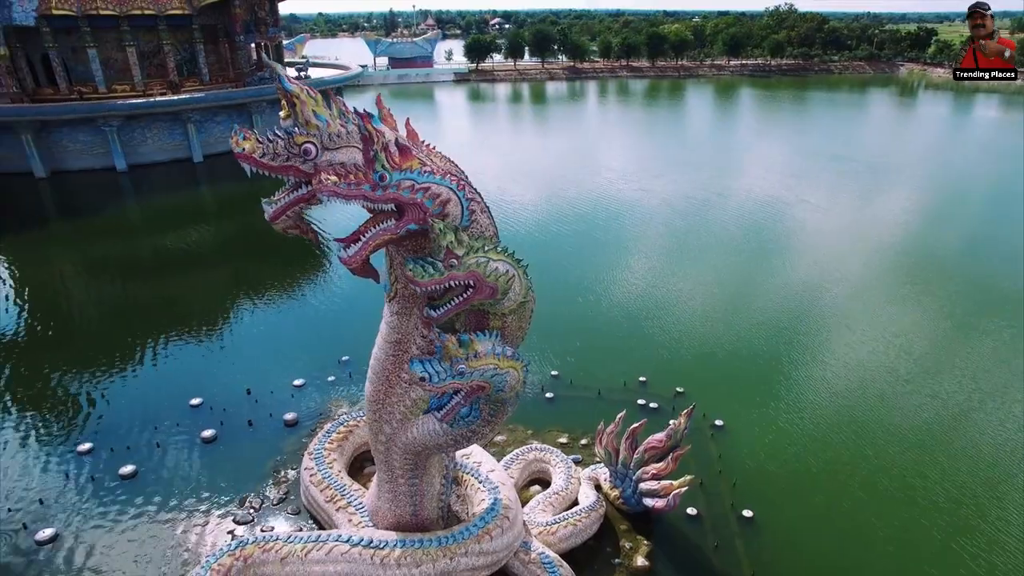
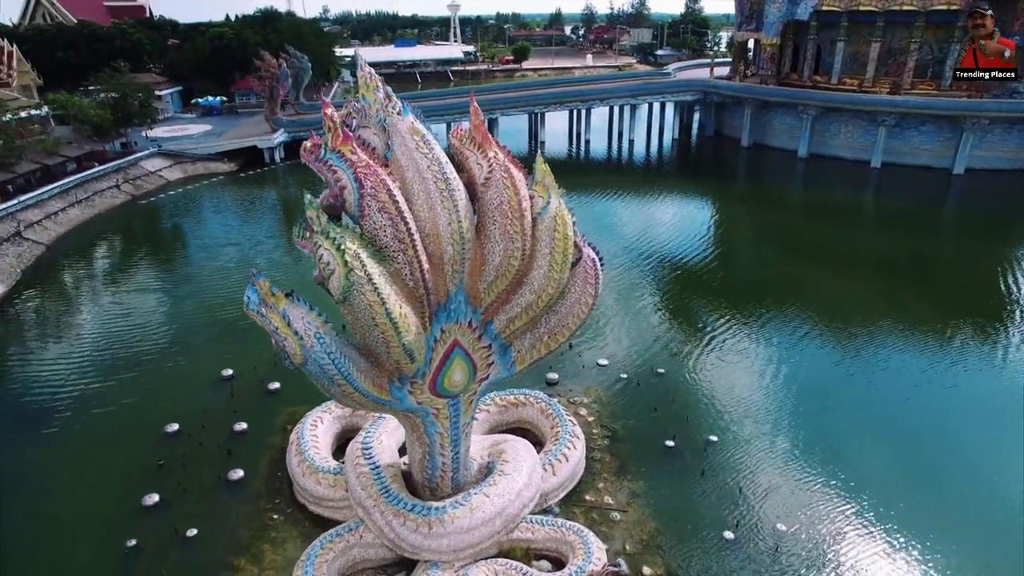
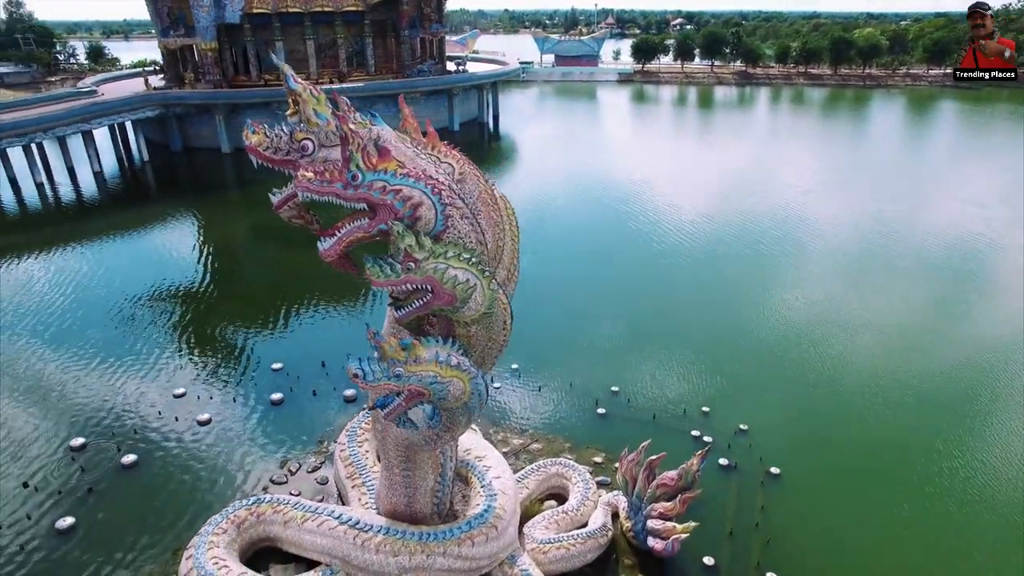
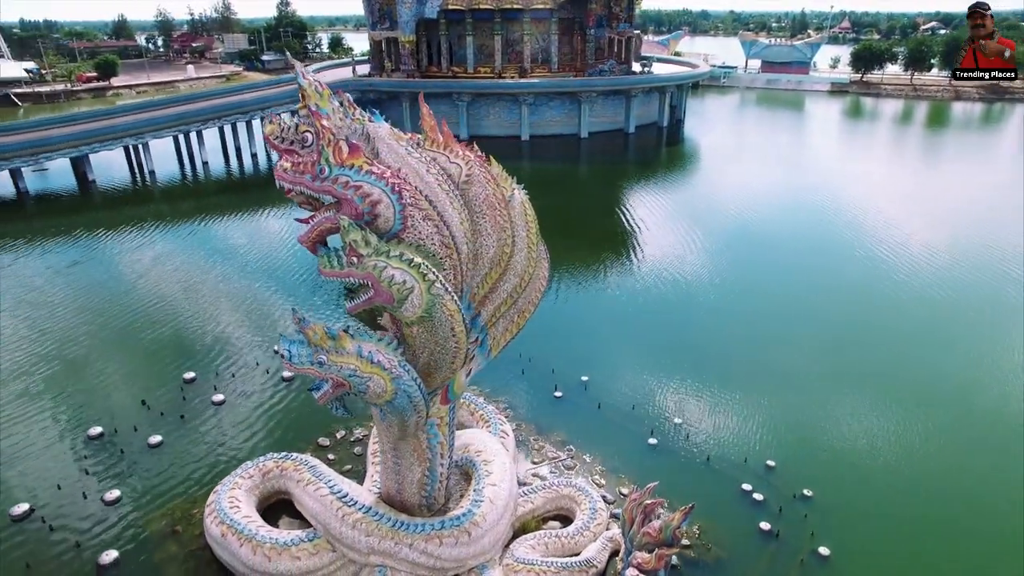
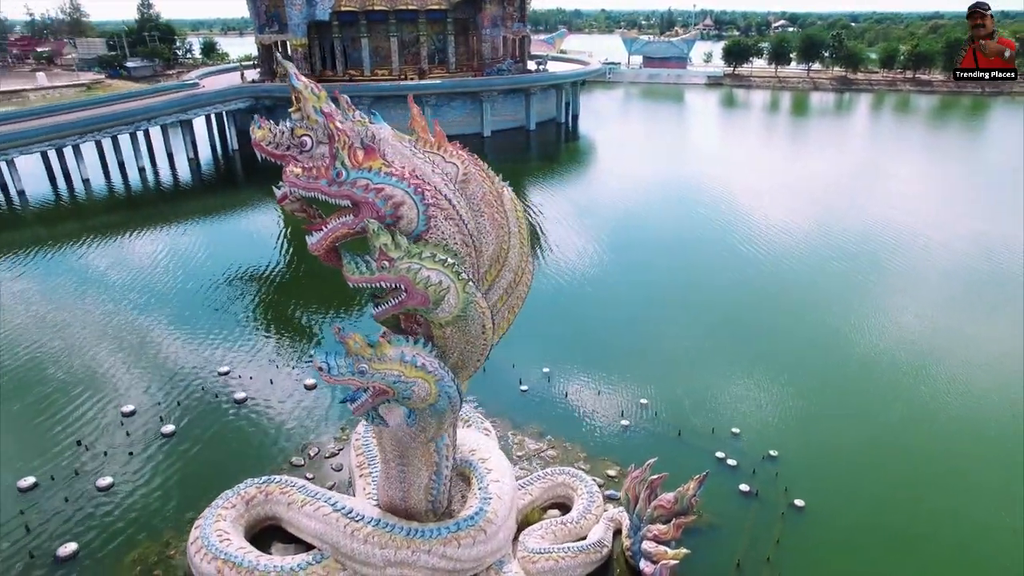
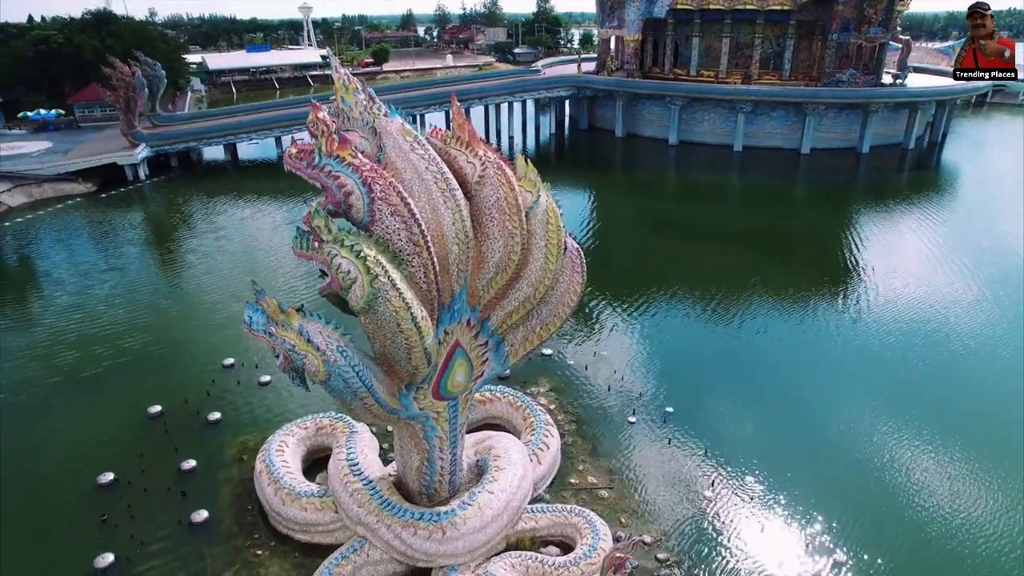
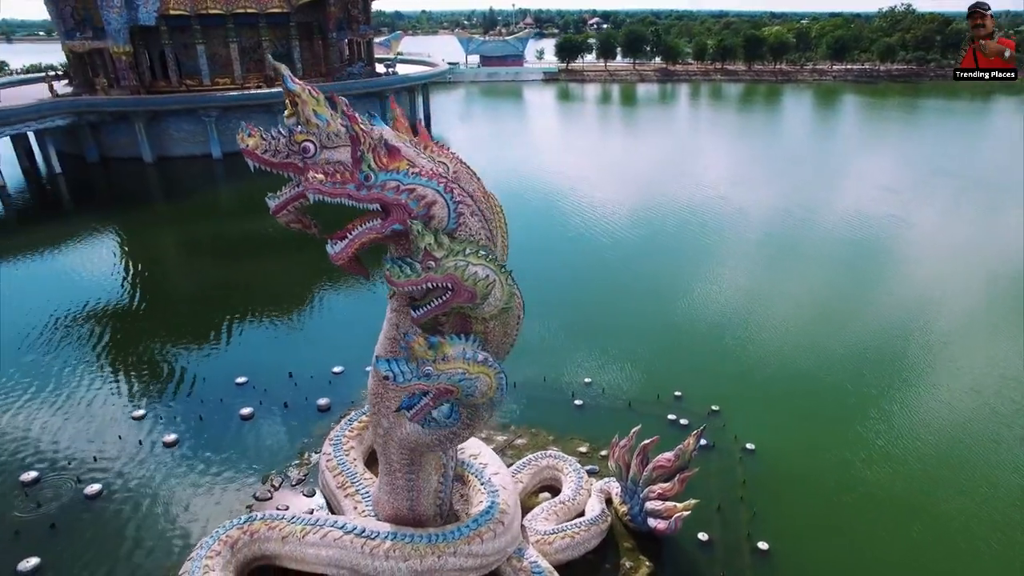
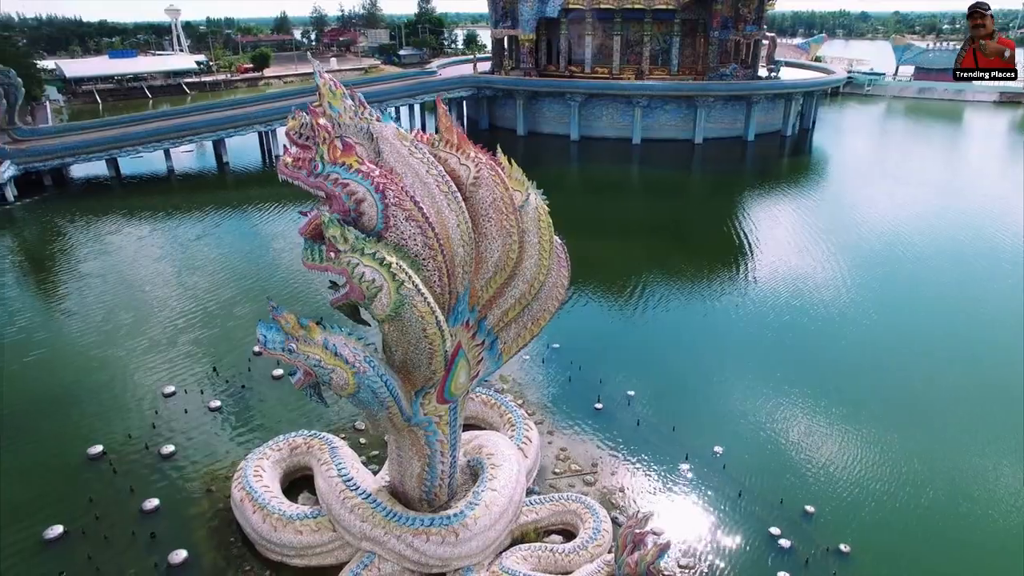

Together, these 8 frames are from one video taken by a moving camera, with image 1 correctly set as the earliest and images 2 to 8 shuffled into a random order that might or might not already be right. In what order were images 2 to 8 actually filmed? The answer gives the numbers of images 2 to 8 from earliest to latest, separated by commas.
7, 3, 5, 4, 8, 6, 2
